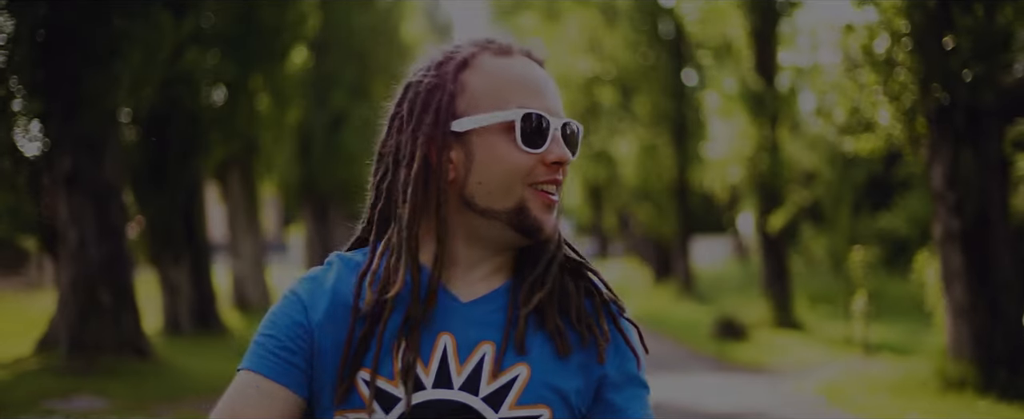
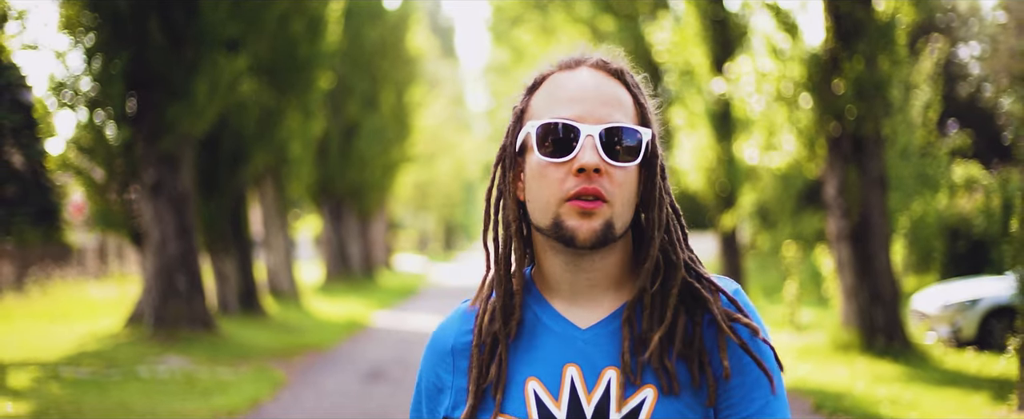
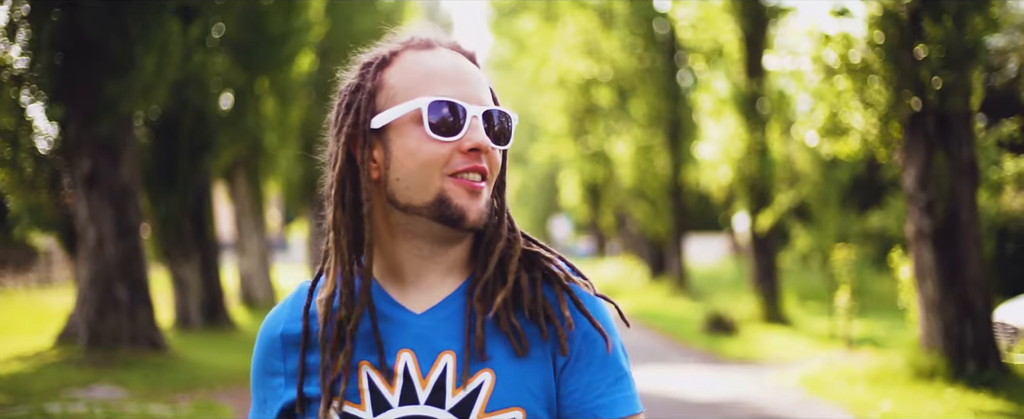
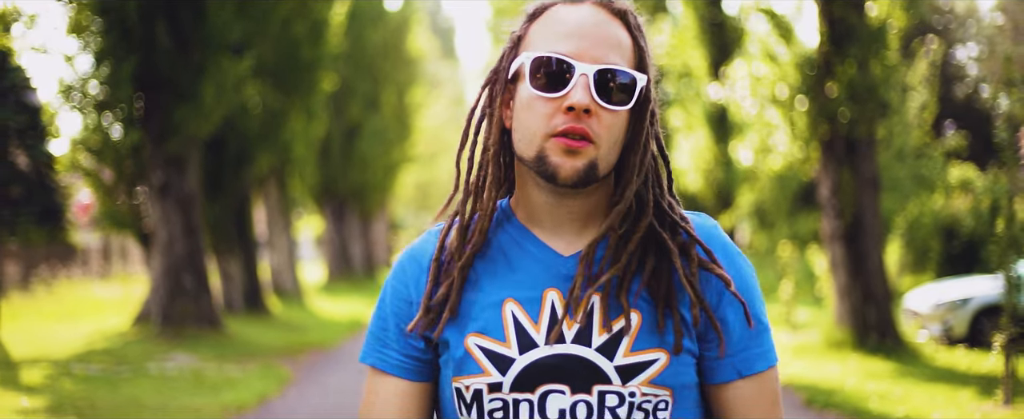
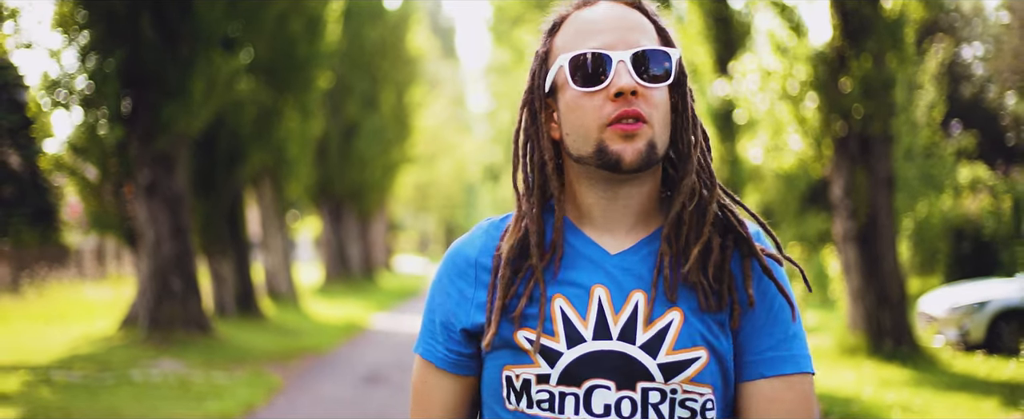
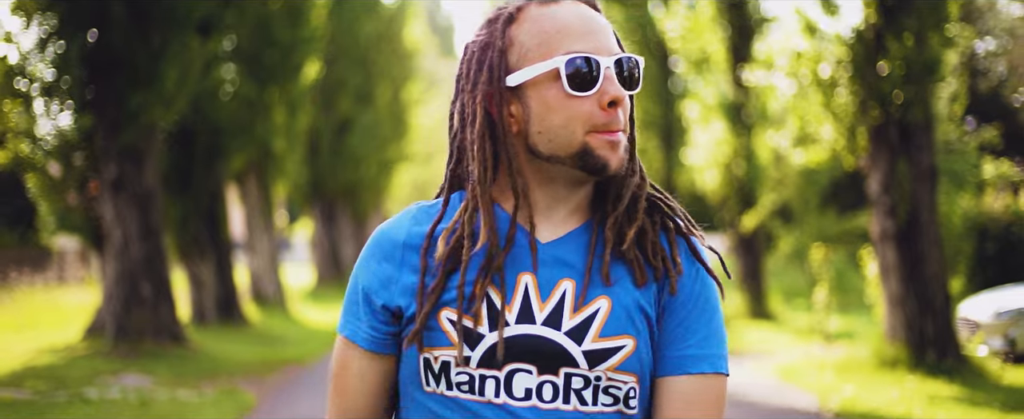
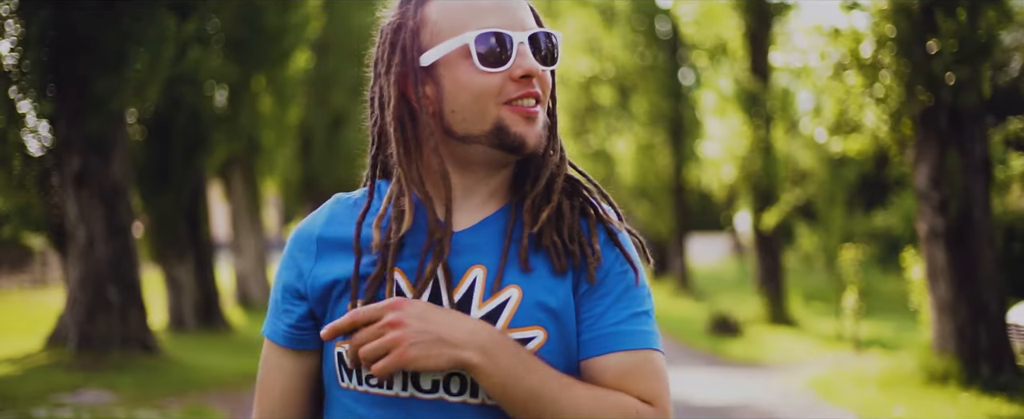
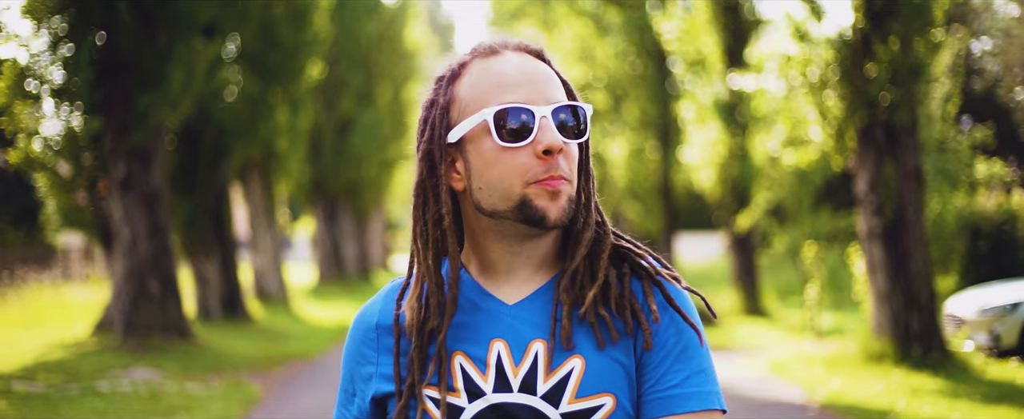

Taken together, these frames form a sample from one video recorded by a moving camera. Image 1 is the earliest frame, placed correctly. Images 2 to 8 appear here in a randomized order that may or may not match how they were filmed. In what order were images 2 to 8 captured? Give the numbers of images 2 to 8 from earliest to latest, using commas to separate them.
7, 3, 6, 8, 5, 2, 4
